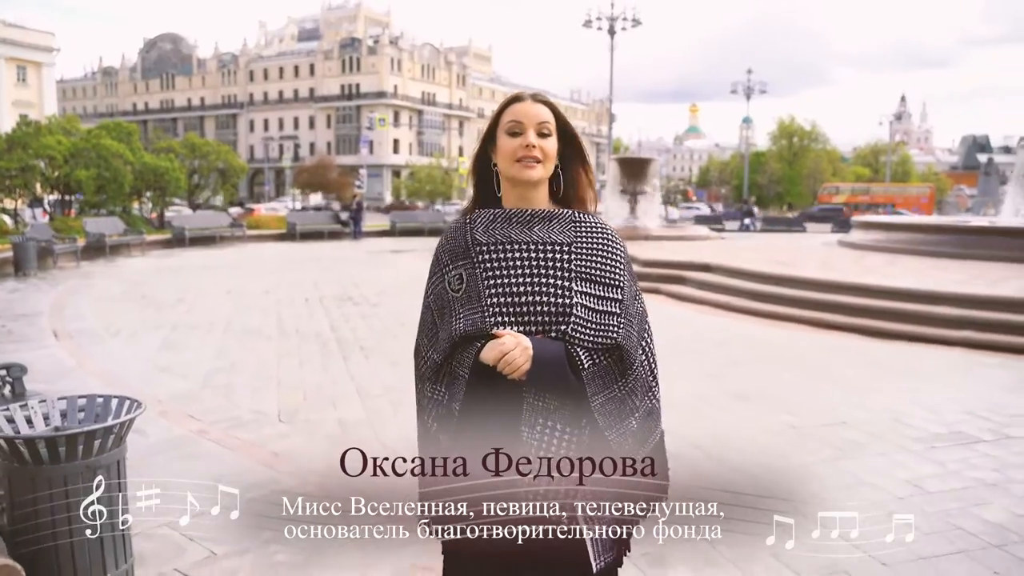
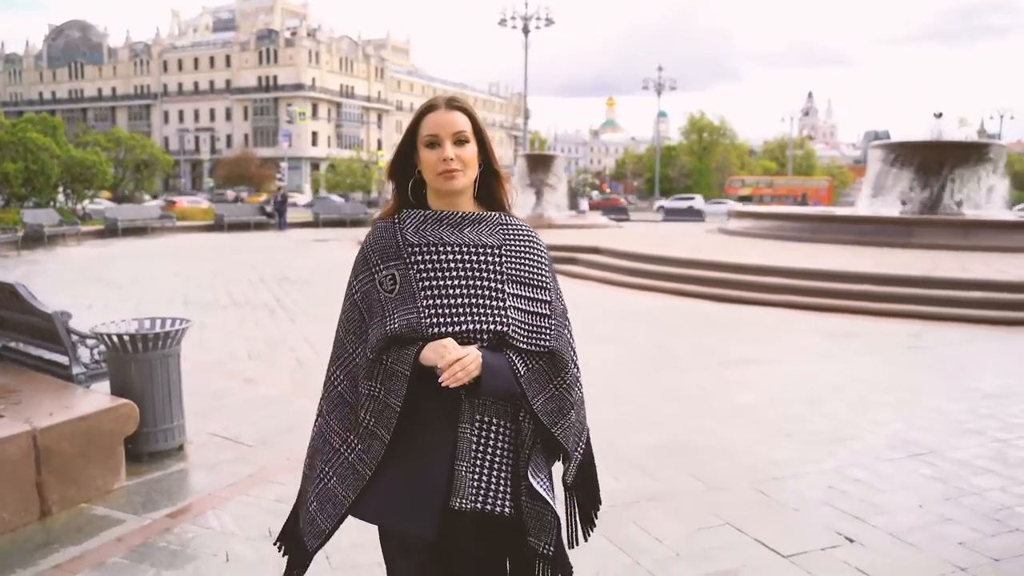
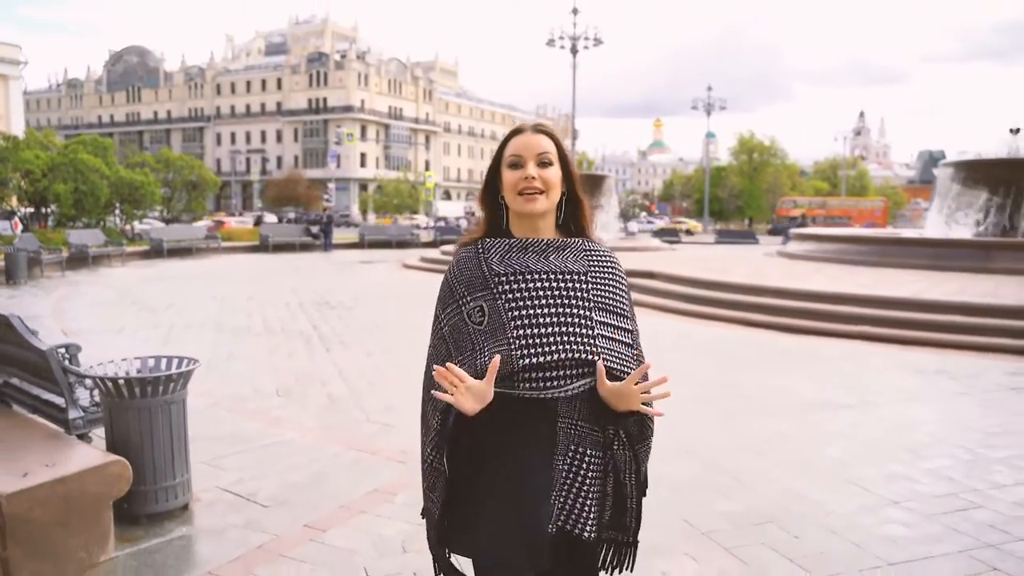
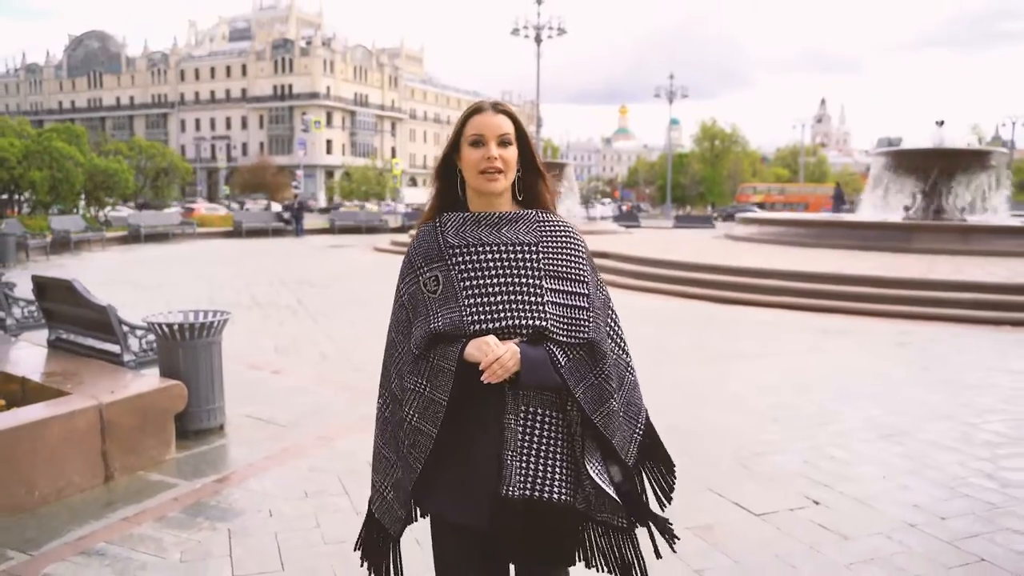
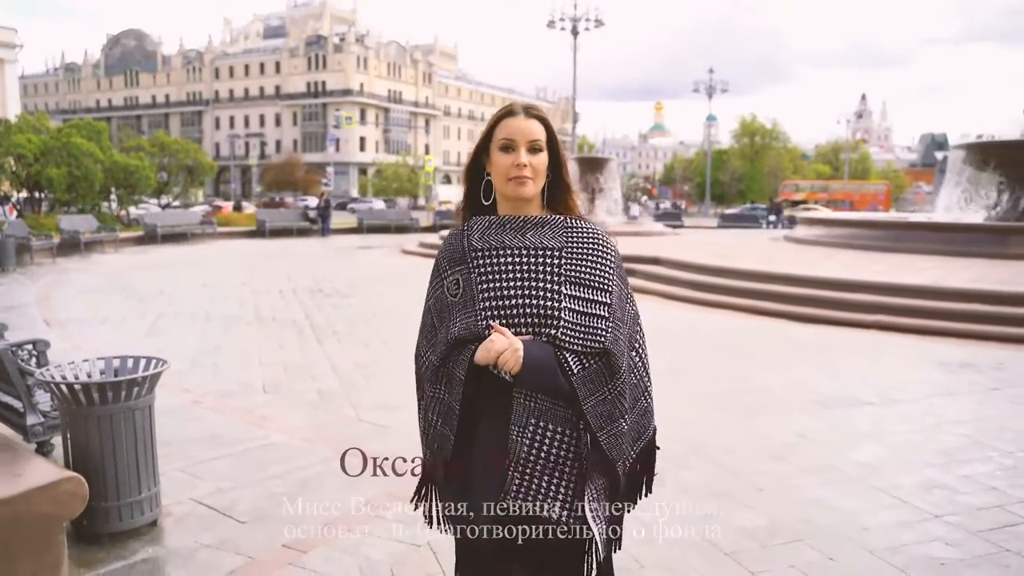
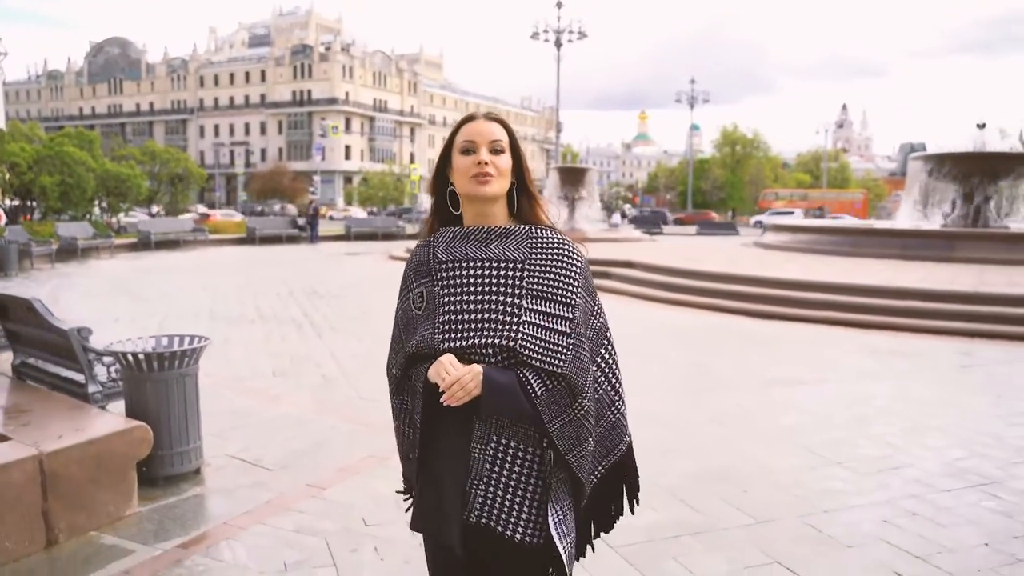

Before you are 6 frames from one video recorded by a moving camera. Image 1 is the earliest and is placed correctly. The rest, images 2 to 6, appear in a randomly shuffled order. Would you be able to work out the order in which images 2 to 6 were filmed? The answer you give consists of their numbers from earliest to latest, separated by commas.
5, 3, 6, 2, 4
